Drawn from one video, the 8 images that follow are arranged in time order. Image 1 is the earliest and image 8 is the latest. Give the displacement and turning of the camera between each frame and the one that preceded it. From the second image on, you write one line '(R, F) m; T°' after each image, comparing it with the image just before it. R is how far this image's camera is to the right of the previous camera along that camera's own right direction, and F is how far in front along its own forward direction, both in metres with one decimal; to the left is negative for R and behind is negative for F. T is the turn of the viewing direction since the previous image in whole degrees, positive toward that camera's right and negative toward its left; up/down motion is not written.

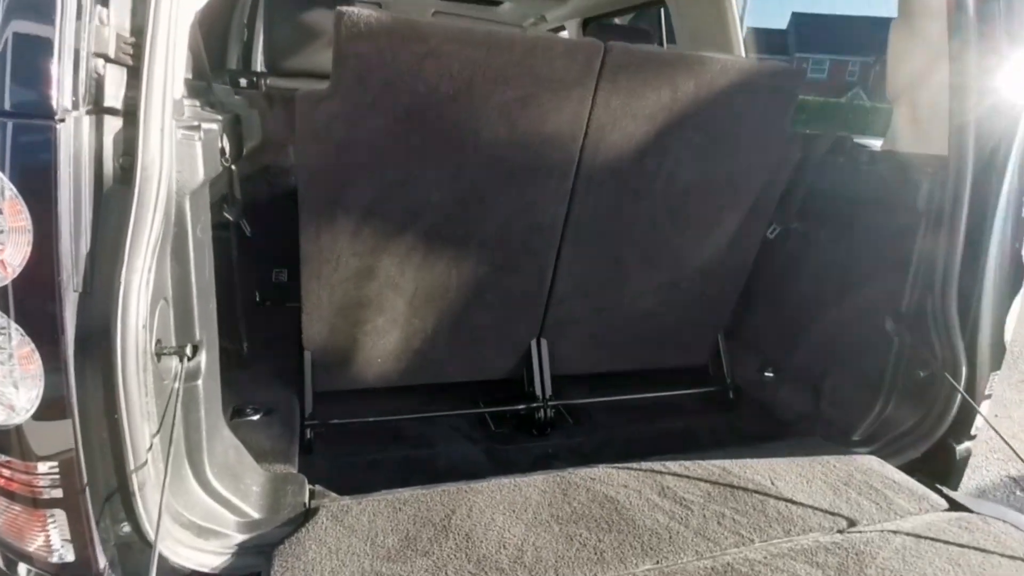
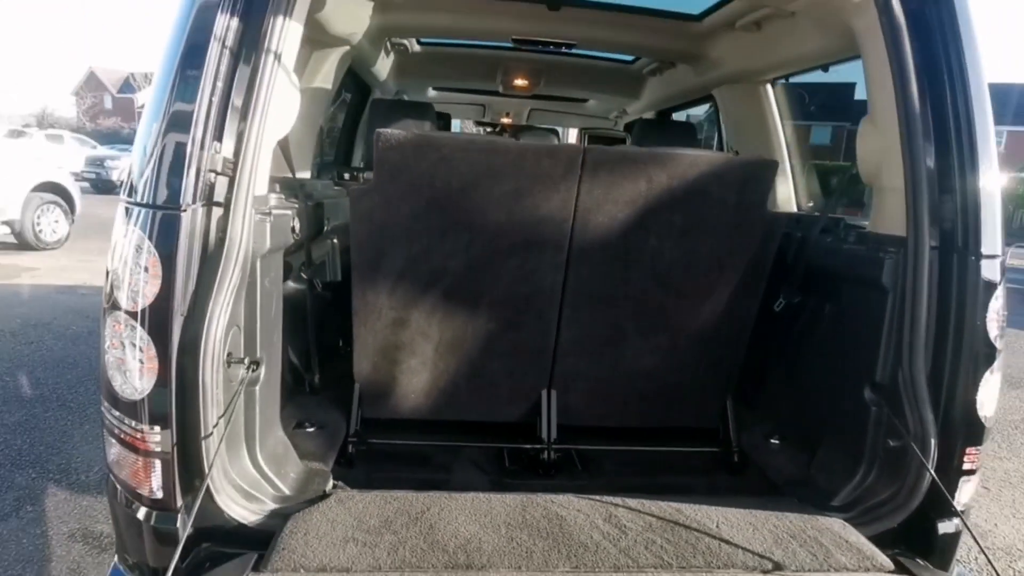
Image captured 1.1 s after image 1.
(+0.3, -0.3) m; -12°
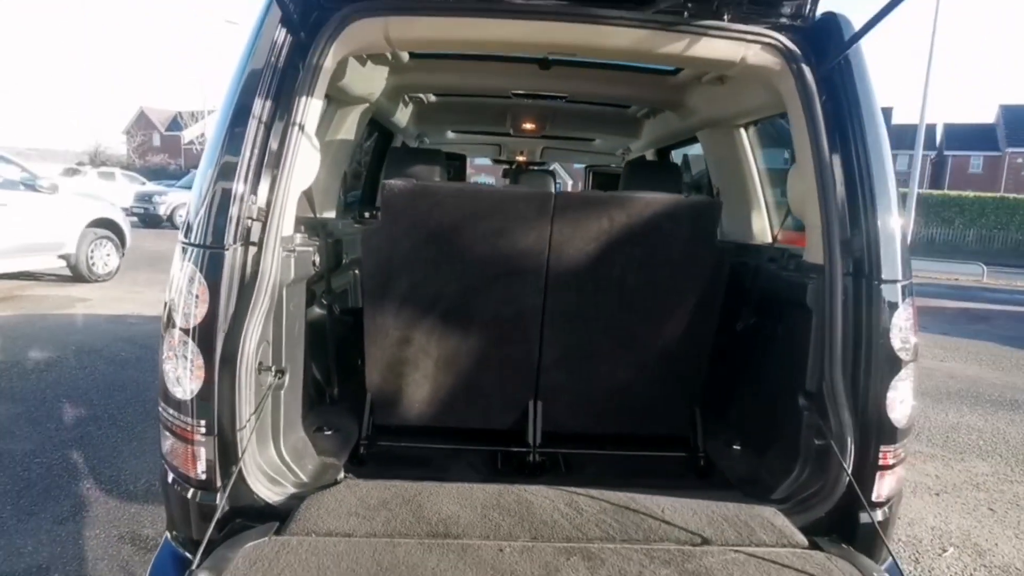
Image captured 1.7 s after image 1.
(+0.1, -0.3) m; -3°
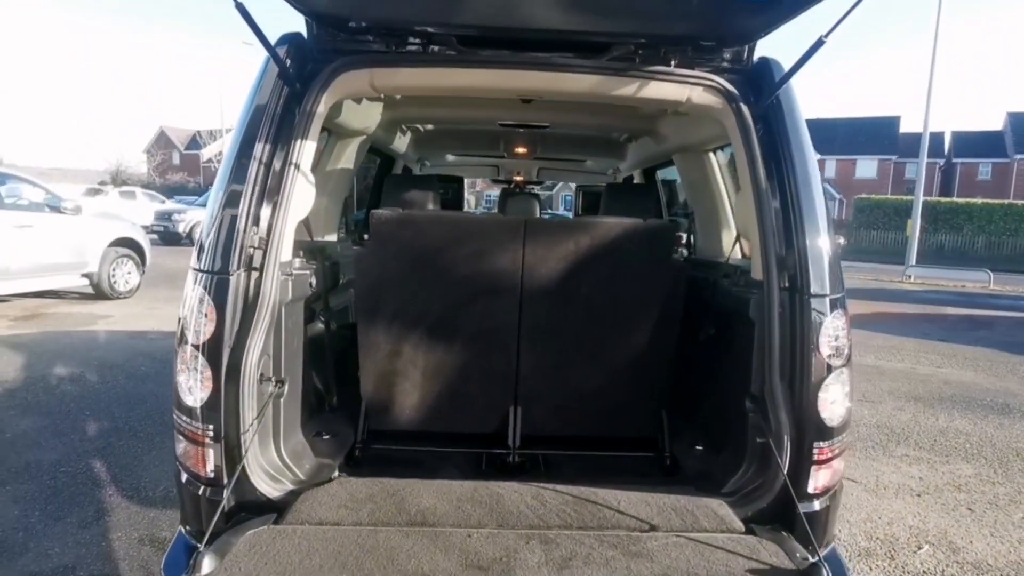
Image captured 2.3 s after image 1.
(+0.1, -0.2) m; -1°
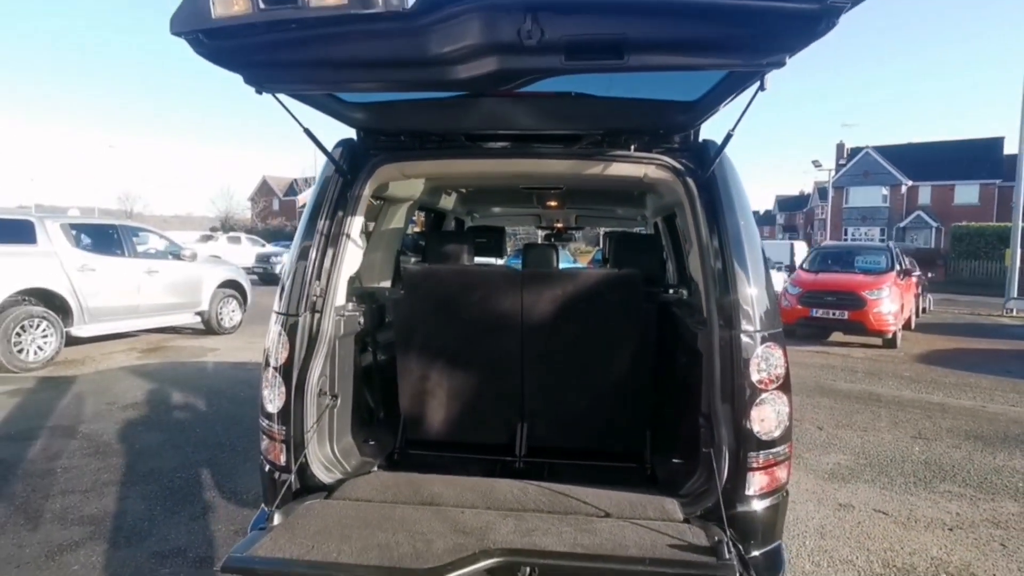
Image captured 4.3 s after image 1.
(+0.3, -0.5) m; -7°
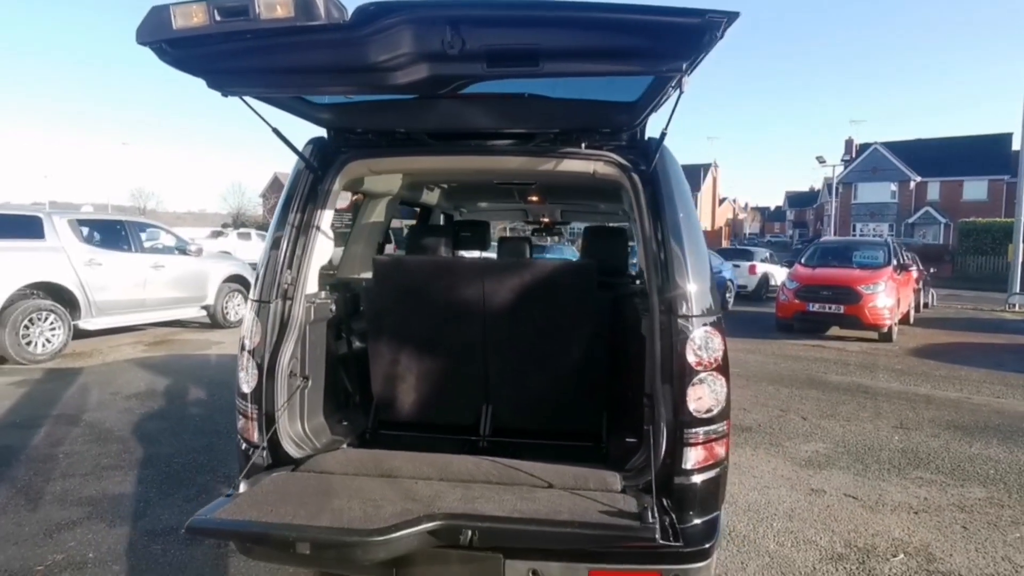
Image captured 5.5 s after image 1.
(+0.2, -0.2) m; -1°
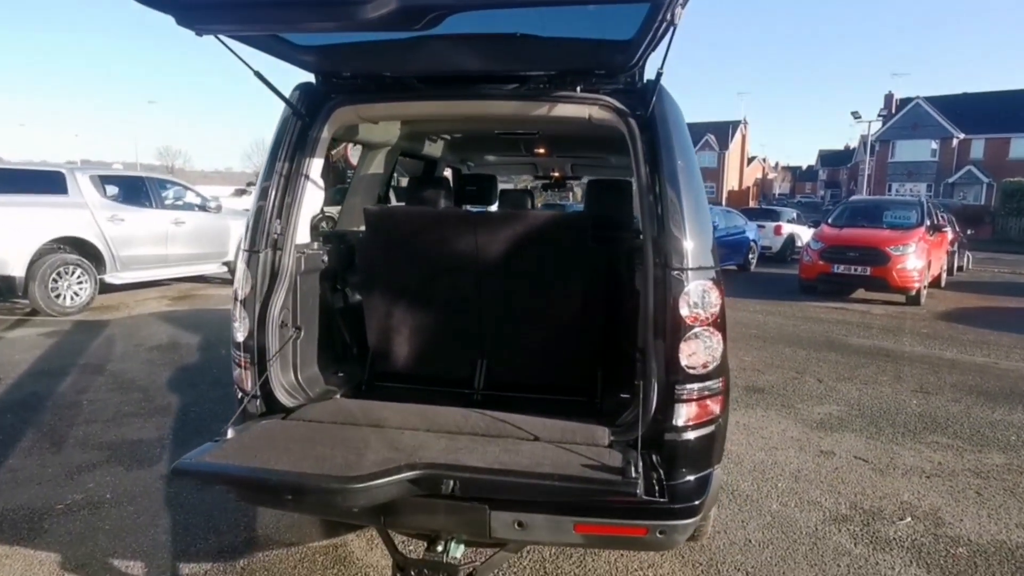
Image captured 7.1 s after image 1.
(+0.1, +0.1) m; -2°
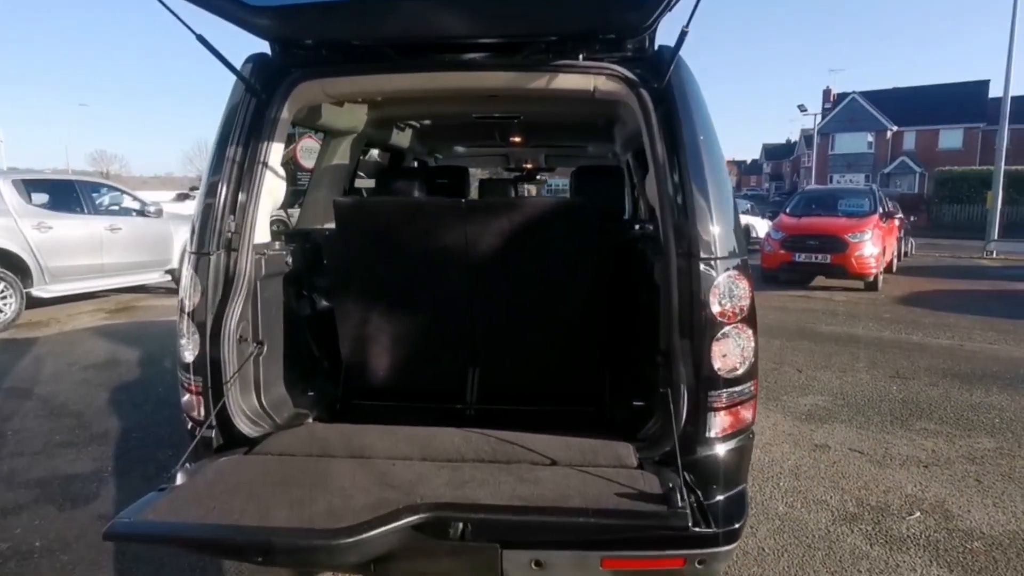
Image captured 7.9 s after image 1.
(-0.2, +0.4) m; +4°
